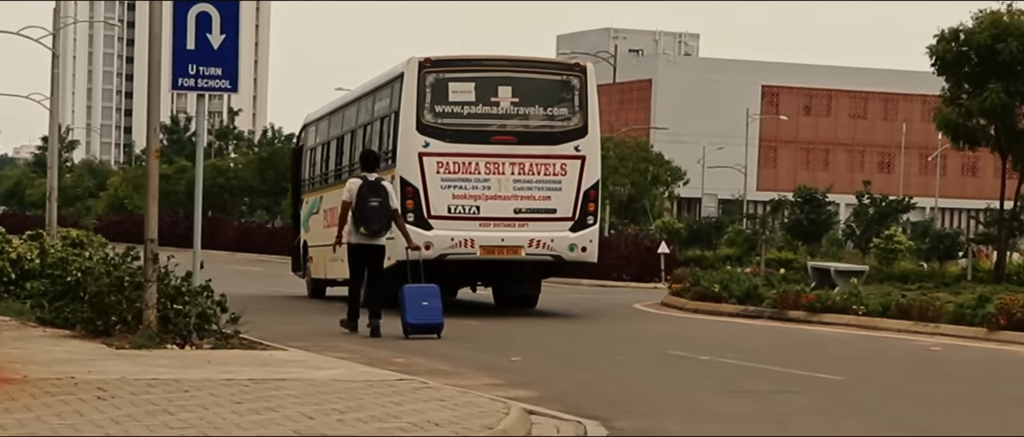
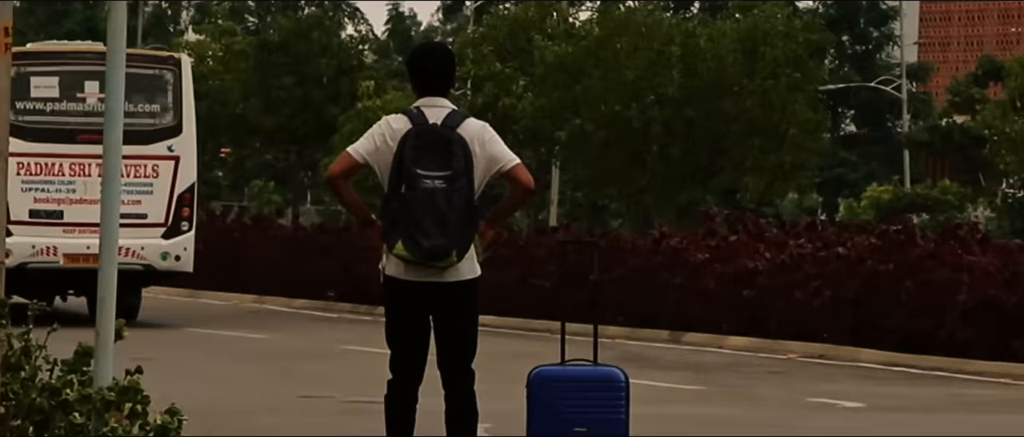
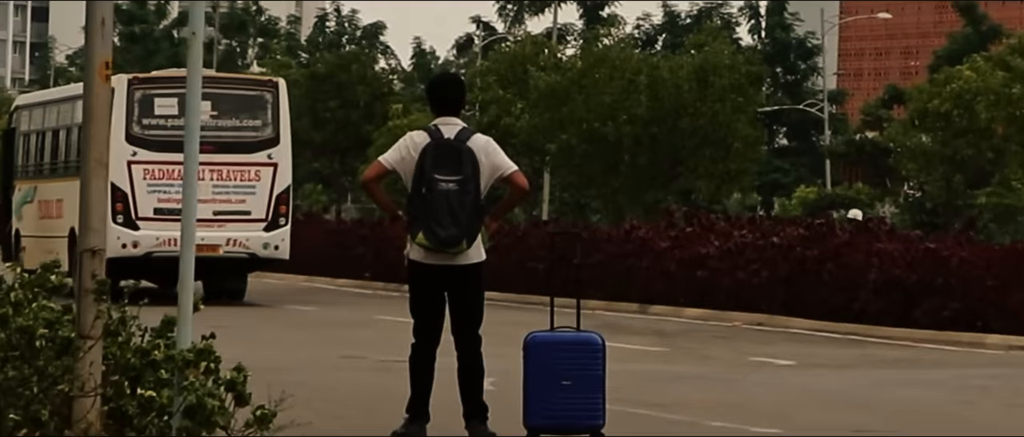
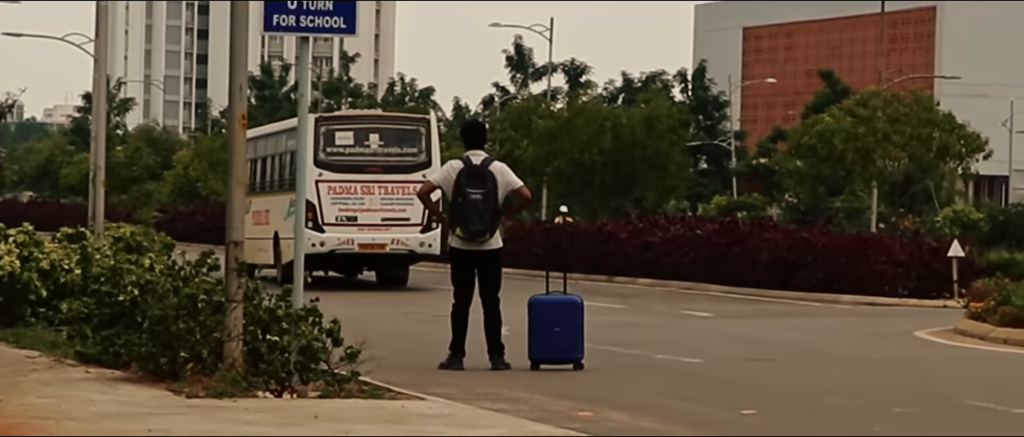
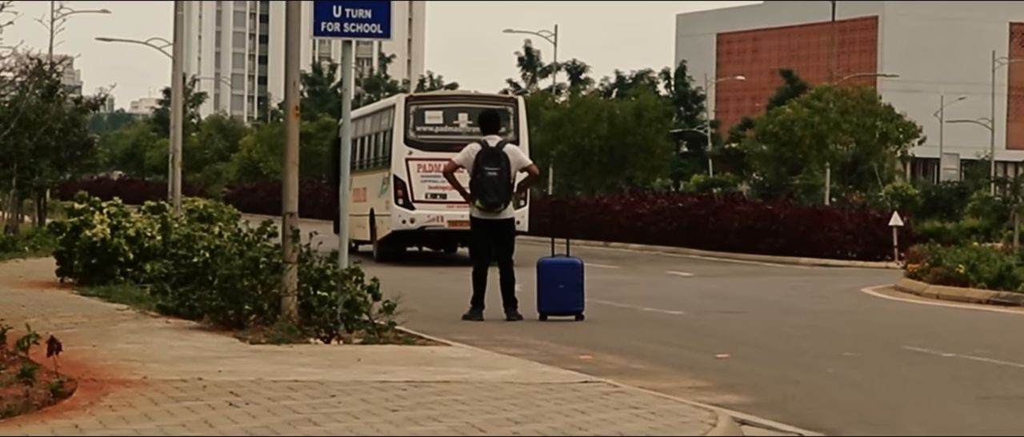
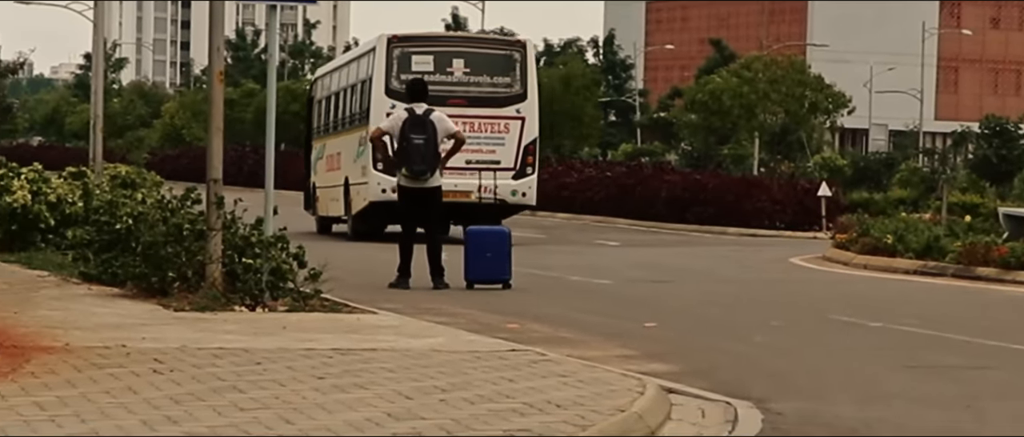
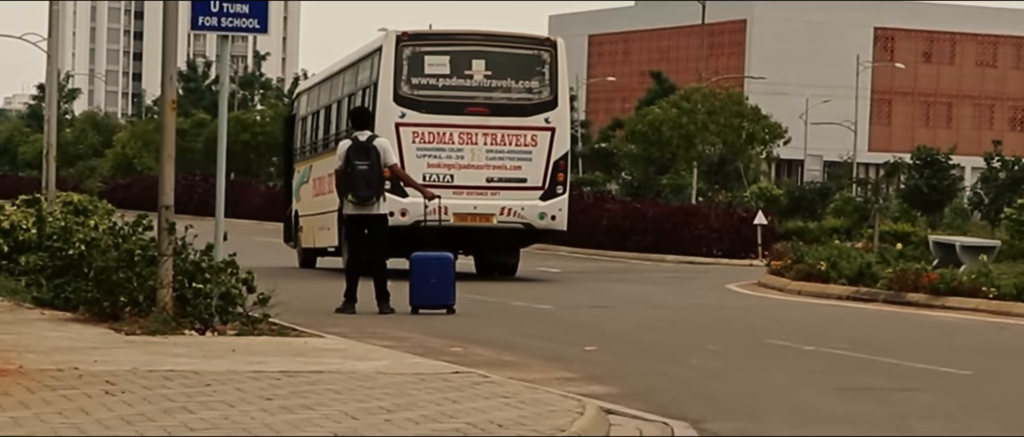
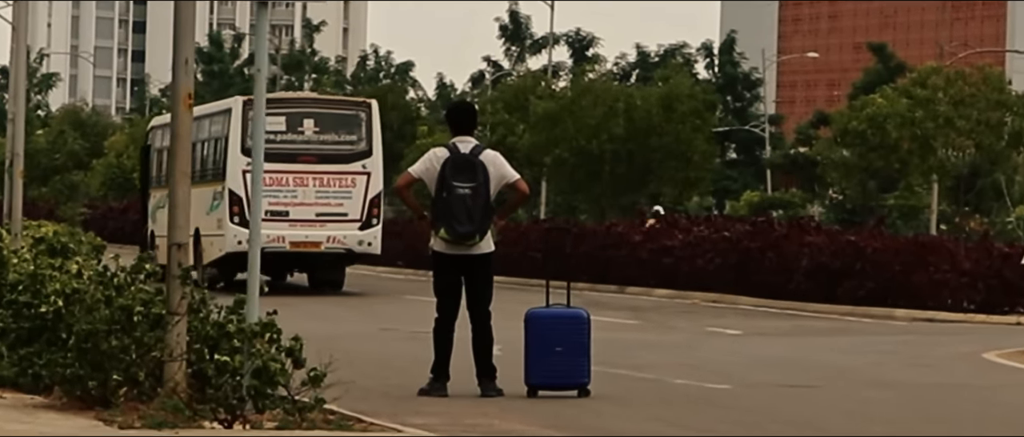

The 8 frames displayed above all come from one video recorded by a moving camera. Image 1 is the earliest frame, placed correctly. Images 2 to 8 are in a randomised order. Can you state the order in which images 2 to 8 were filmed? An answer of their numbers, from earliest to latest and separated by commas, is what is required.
7, 6, 5, 4, 8, 3, 2
